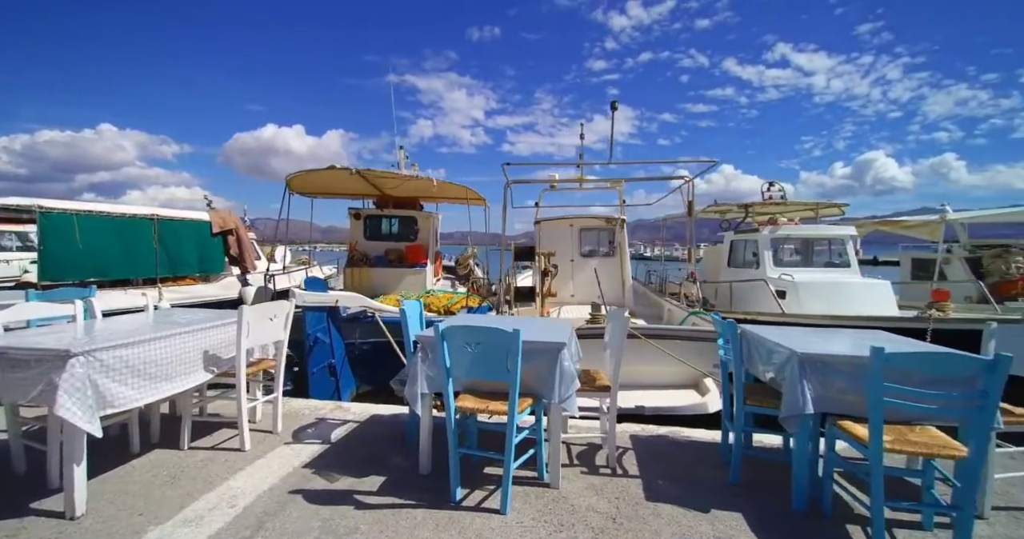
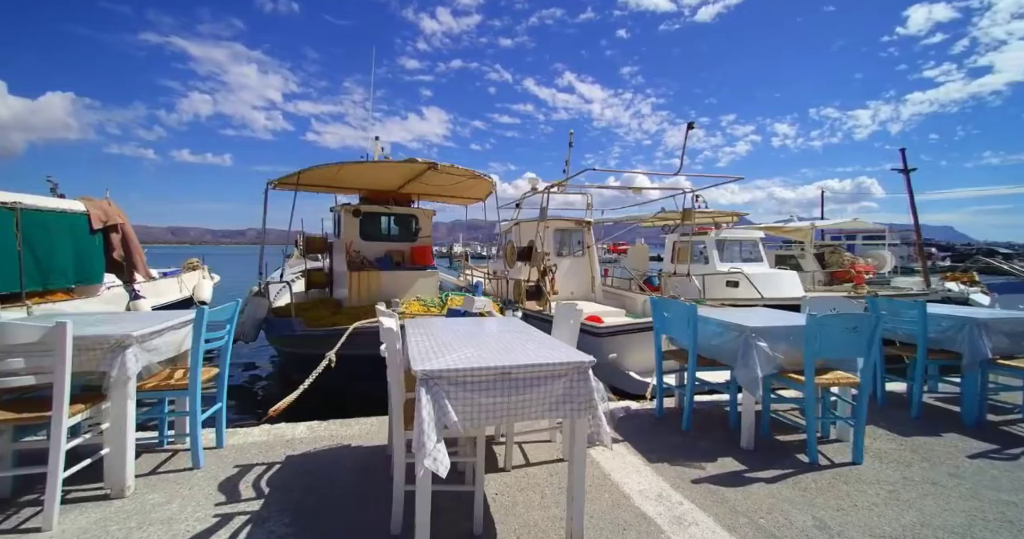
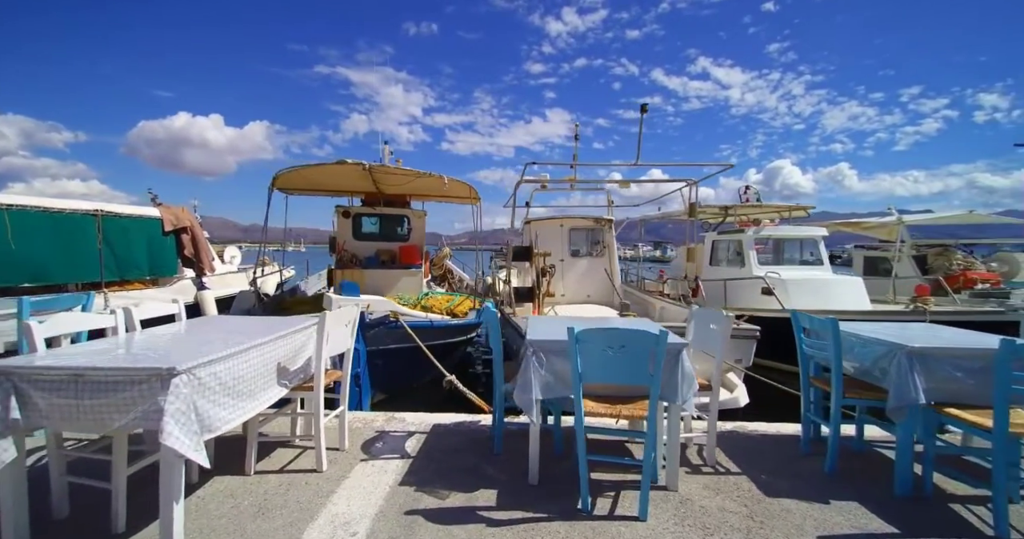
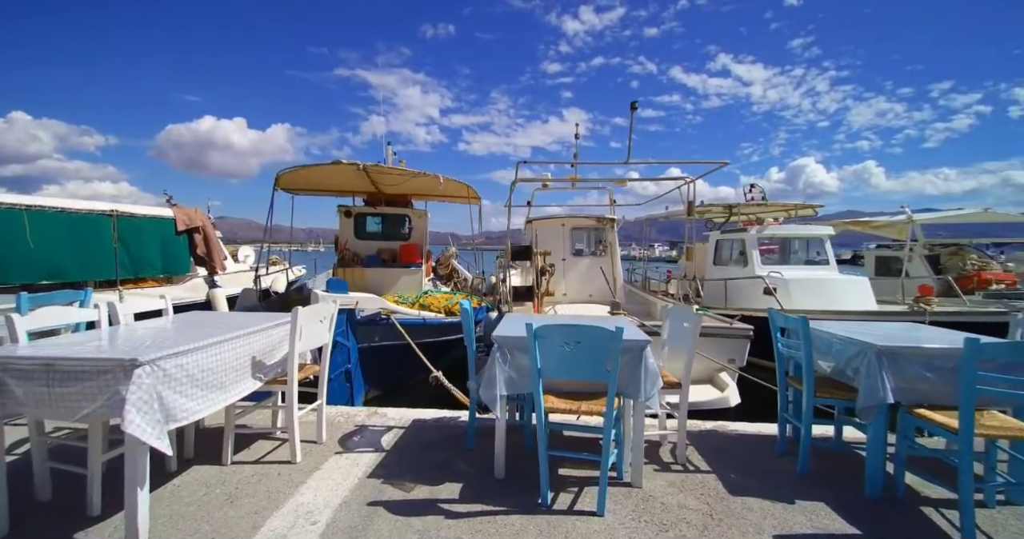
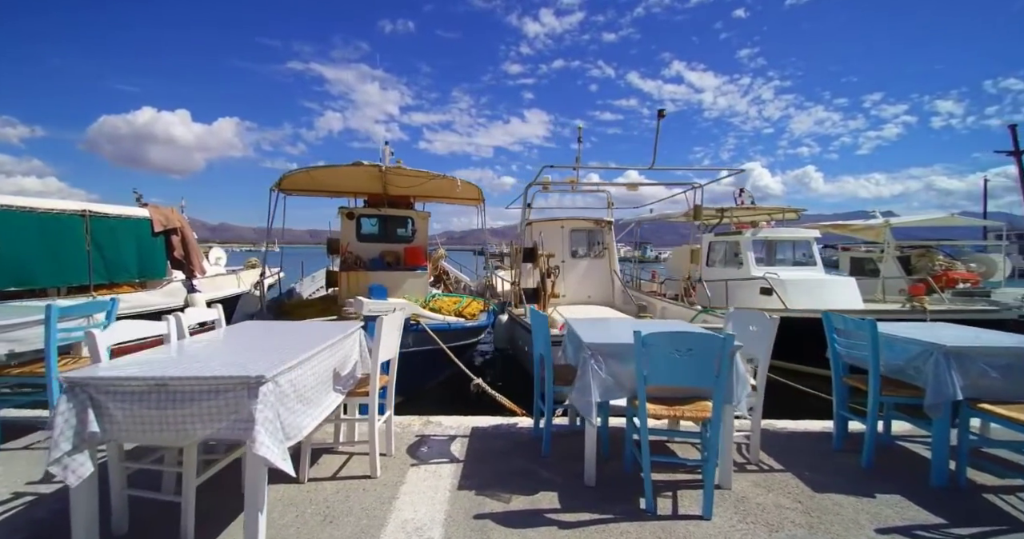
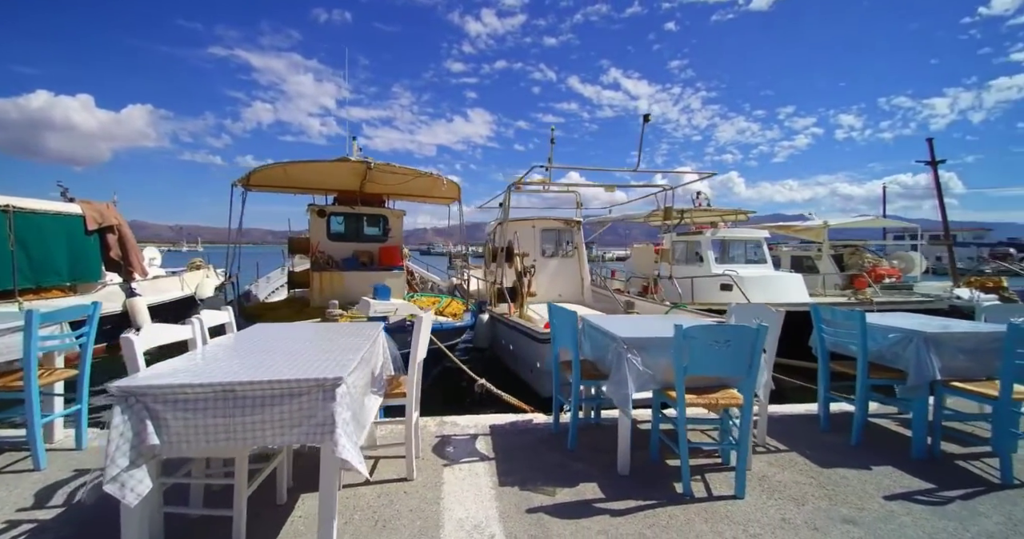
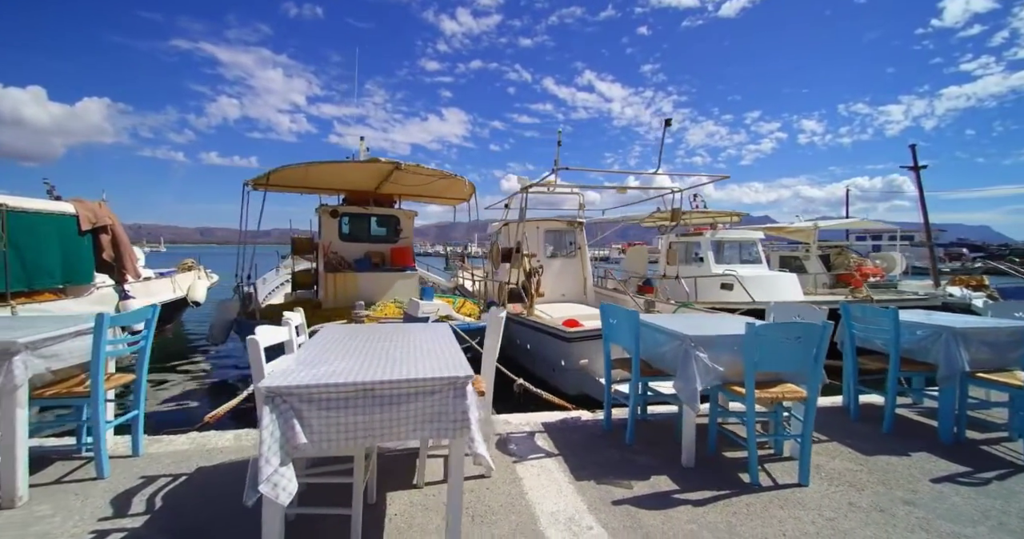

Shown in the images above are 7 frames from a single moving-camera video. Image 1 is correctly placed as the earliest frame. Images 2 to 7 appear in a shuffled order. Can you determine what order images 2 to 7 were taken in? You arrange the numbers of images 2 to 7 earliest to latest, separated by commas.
4, 3, 5, 6, 7, 2
